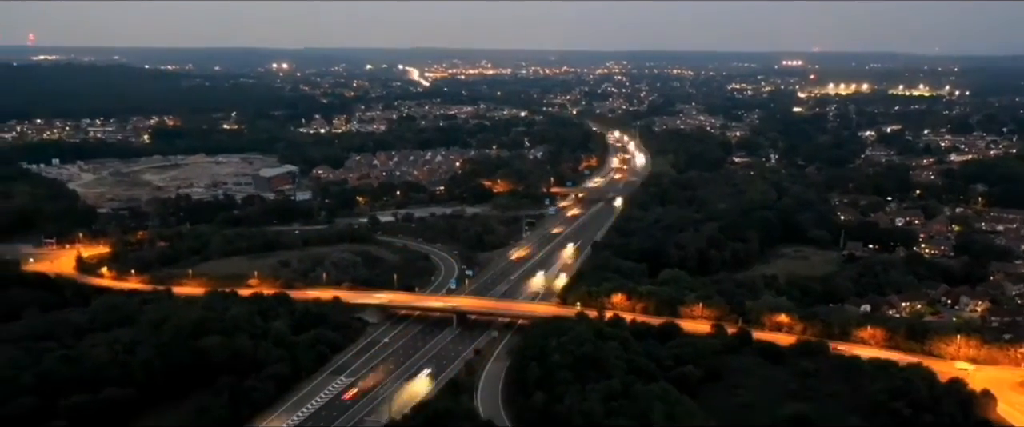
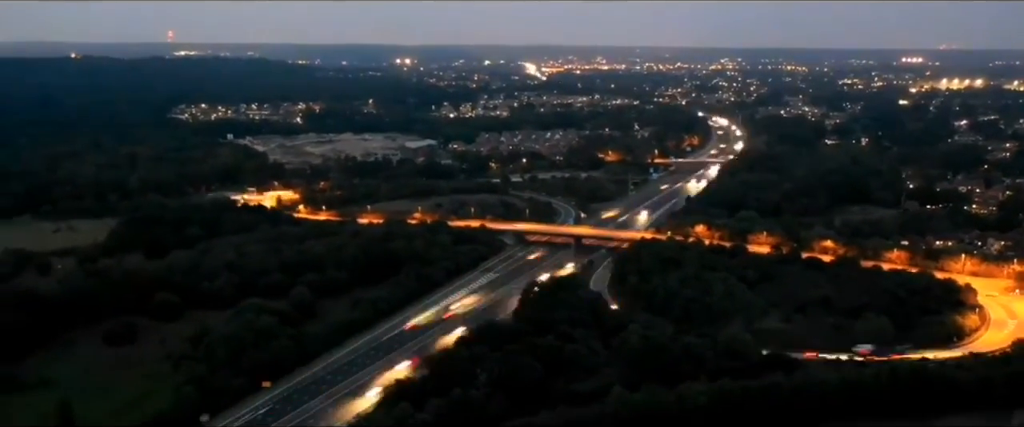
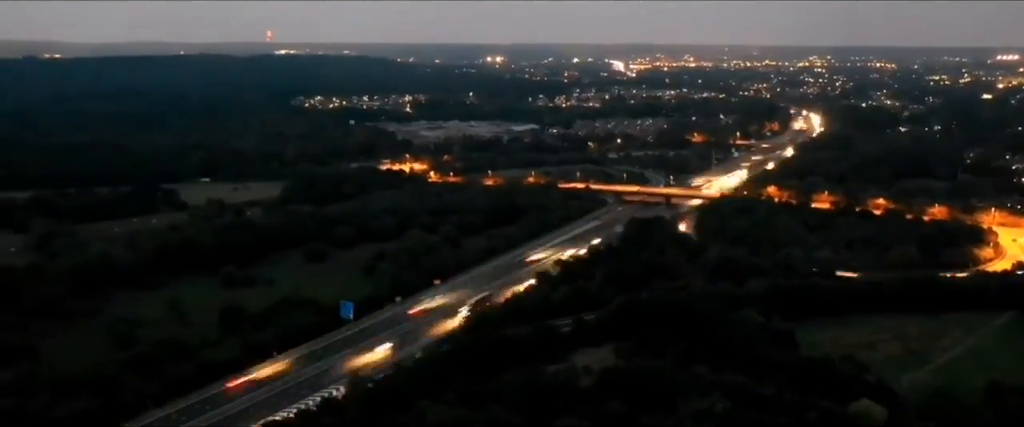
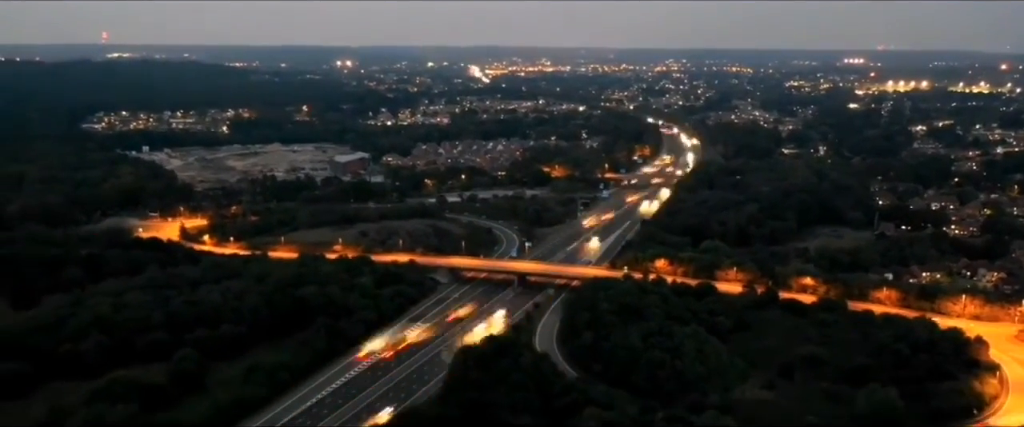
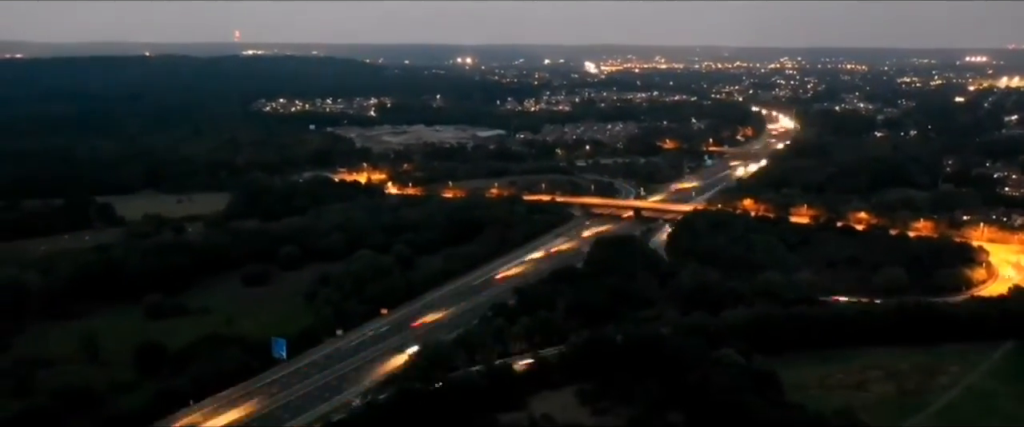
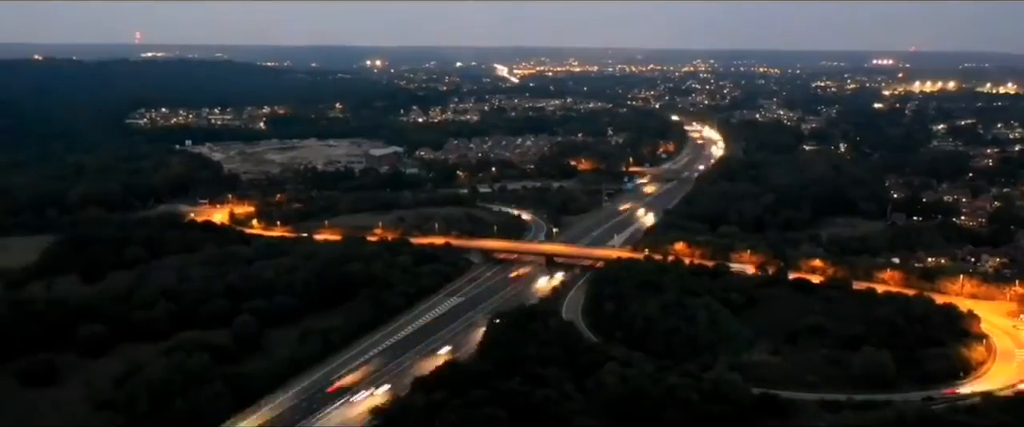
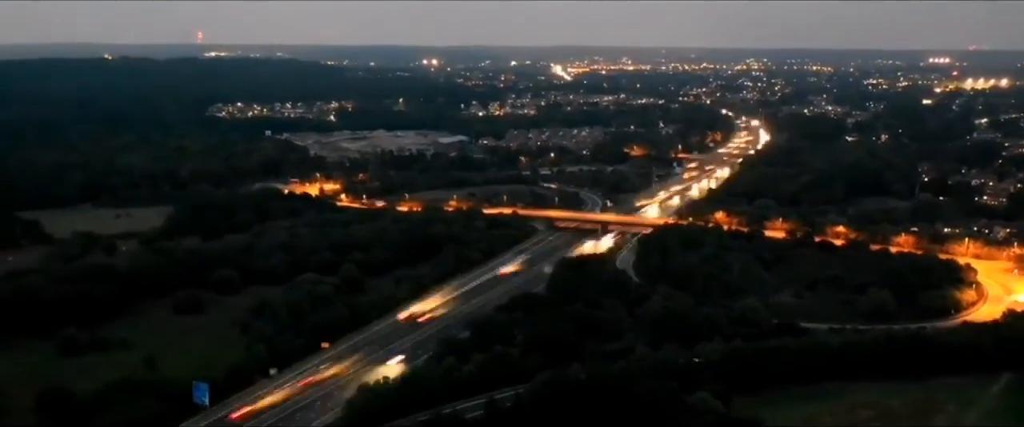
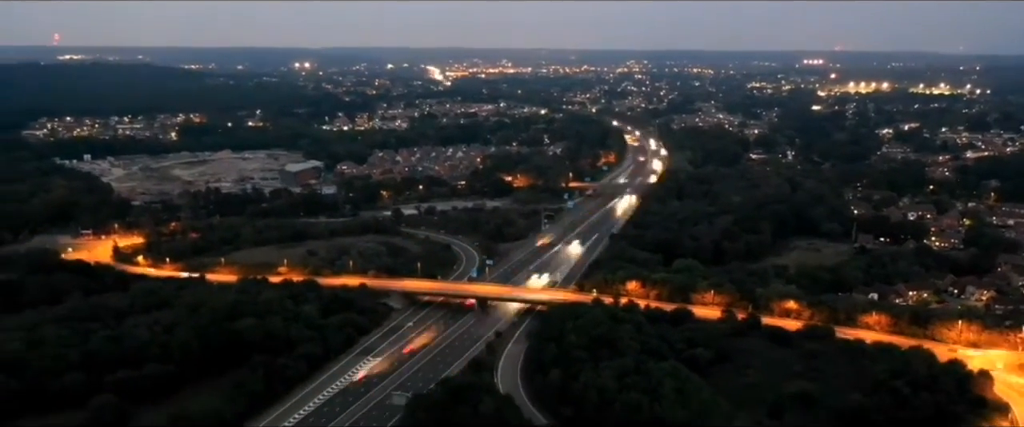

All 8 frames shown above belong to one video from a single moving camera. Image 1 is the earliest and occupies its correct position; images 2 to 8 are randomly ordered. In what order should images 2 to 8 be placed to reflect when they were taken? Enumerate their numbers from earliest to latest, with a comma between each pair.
8, 4, 6, 2, 7, 5, 3
